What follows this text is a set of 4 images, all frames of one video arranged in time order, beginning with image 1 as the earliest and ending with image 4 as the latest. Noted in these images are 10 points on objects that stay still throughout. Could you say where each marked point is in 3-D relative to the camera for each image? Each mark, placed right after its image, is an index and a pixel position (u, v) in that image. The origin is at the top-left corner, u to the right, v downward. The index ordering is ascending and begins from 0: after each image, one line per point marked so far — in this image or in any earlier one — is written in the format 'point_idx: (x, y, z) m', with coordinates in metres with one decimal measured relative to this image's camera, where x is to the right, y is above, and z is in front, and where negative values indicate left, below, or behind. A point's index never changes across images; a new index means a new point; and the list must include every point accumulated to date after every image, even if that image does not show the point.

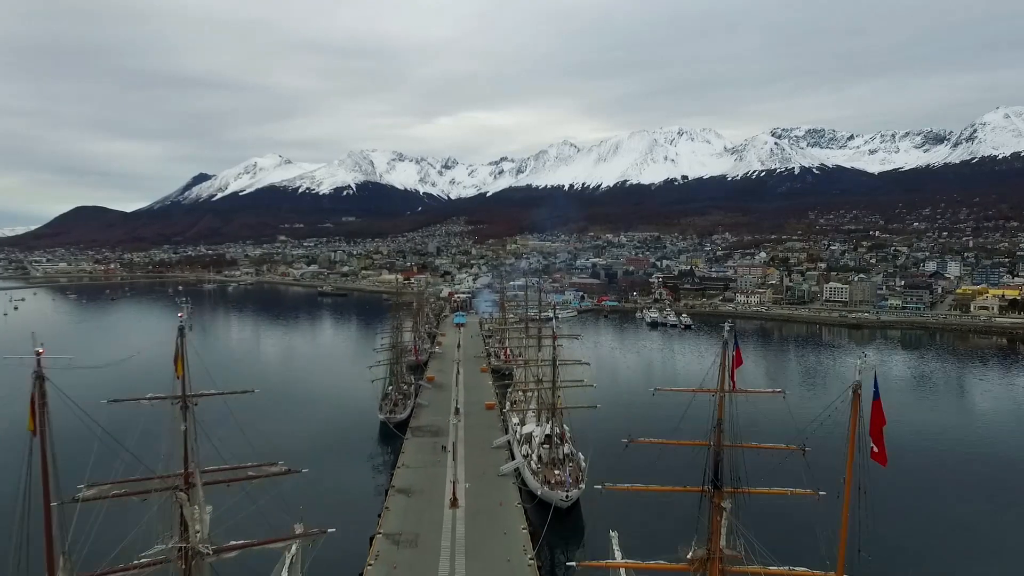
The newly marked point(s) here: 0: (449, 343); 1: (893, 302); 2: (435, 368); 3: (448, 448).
0: (-0.9, -0.8, +9.1) m
1: (+9.1, -0.3, +15.0) m
2: (-0.9, -0.9, +7.2) m
3: (-0.5, -1.3, +4.7) m
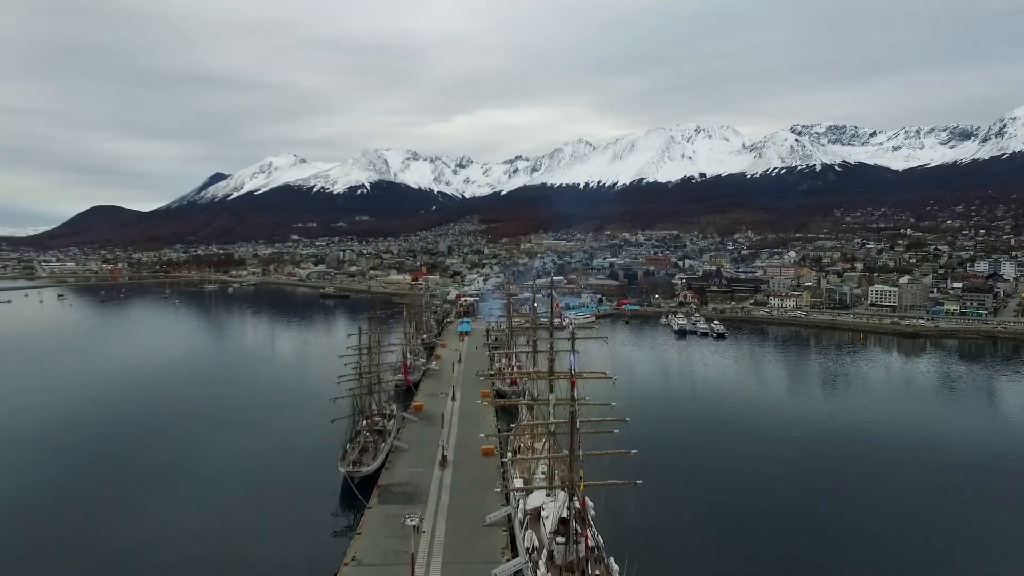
0: (-0.8, -0.8, +7.9) m
1: (+9.4, -0.4, +13.6) m
2: (-0.8, -1.0, +6.0) m
3: (-0.5, -1.3, +3.5) m
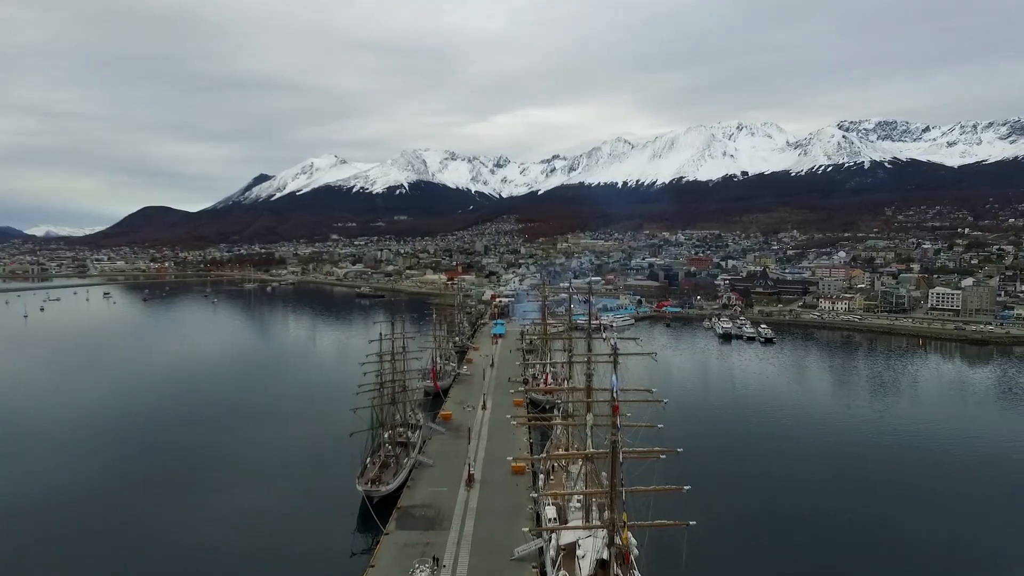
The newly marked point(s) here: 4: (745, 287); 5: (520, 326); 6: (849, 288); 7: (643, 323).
0: (-0.4, -0.8, +7.6) m
1: (+10.1, -0.5, +12.6) m
2: (-0.5, -1.0, +5.7) m
3: (-0.3, -1.4, +3.2) m
4: (+5.9, 0.0, +16.1) m
5: (+0.1, -0.6, +10.6) m
6: (+8.2, 0.0, +15.5) m
7: (+3.0, -0.8, +14.3) m
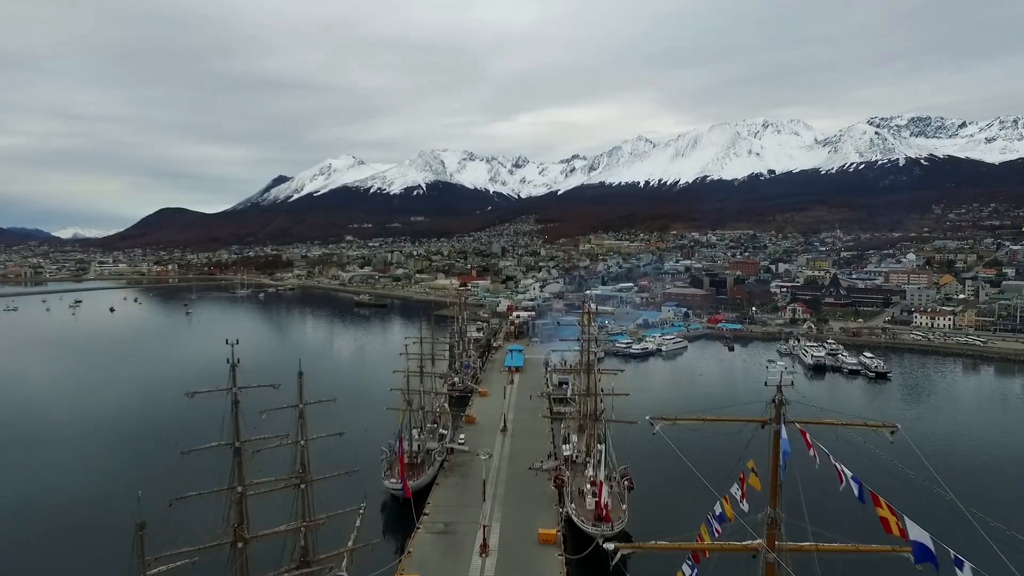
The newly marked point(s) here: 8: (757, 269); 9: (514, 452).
0: (-0.2, -1.0, +5.2) m
1: (+10.4, -0.7, +9.9) m
2: (-0.4, -1.2, +3.3) m
3: (-0.3, -1.5, +0.8) m
4: (+6.3, -0.2, +13.5) m
5: (+0.4, -0.8, +8.2) m
6: (+8.6, -0.2, +12.9) m
7: (+3.3, -1.0, +11.8) m
8: (+7.2, +0.5, +18.6) m
9: (0.0, -1.1, +4.4) m
